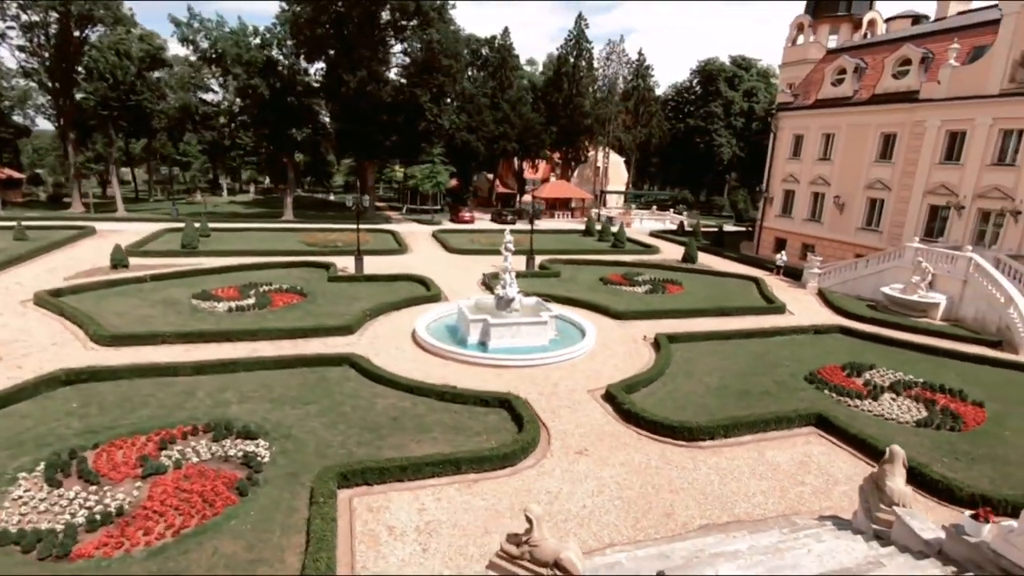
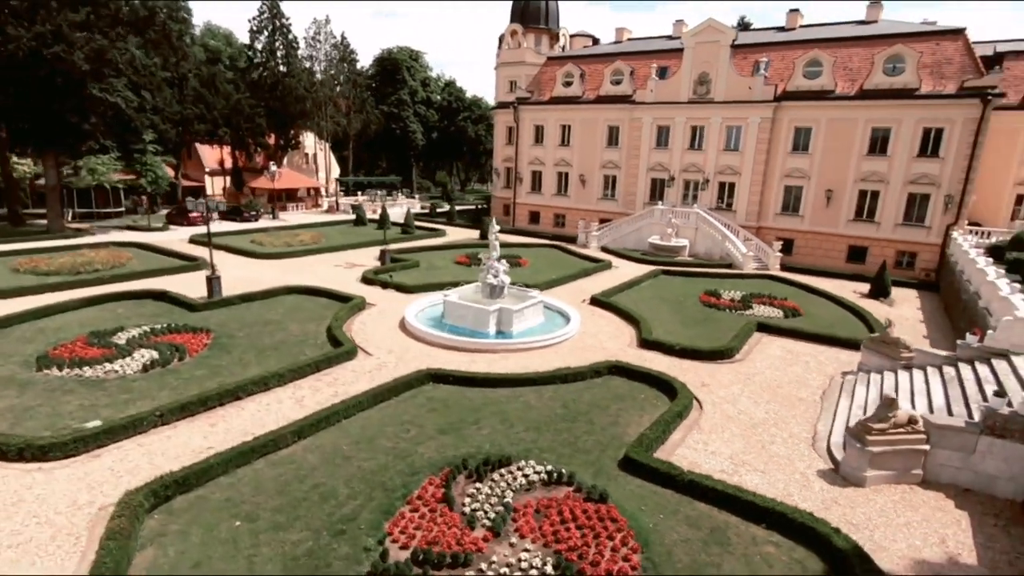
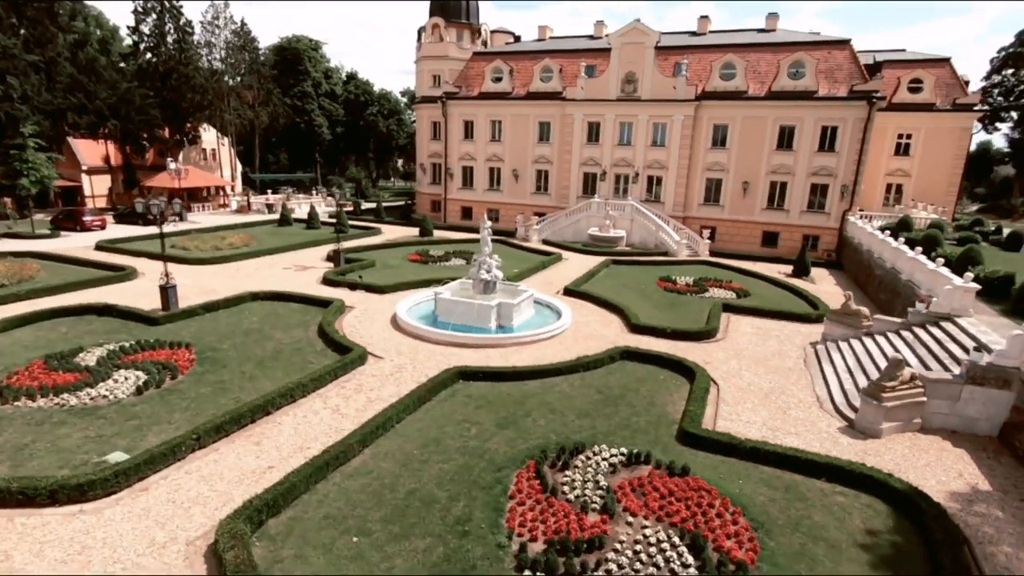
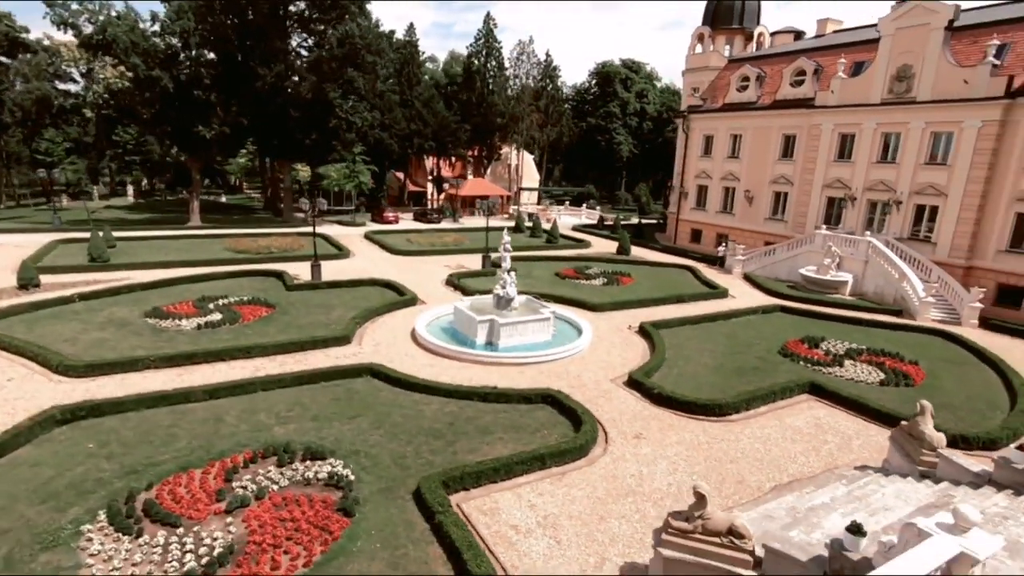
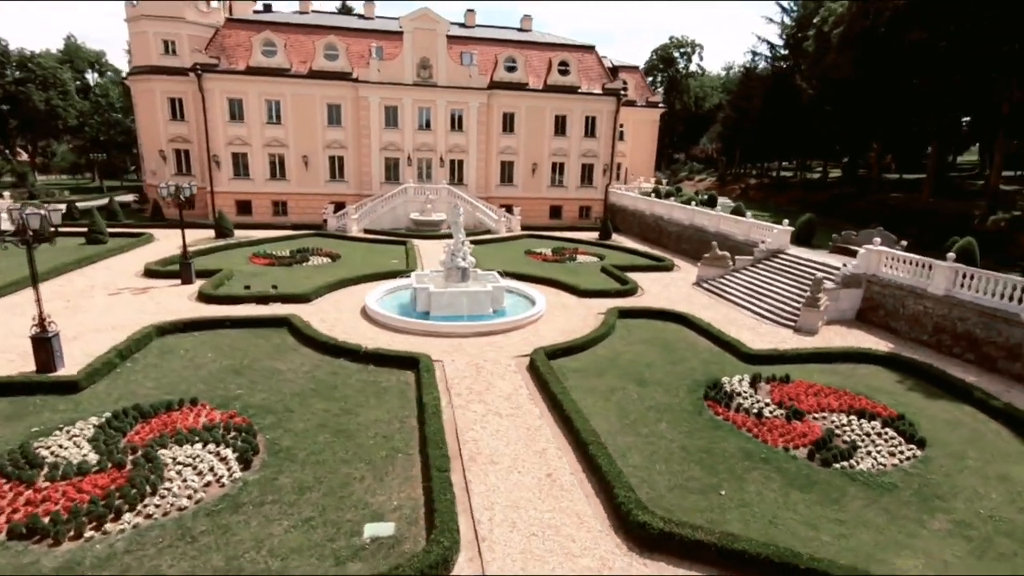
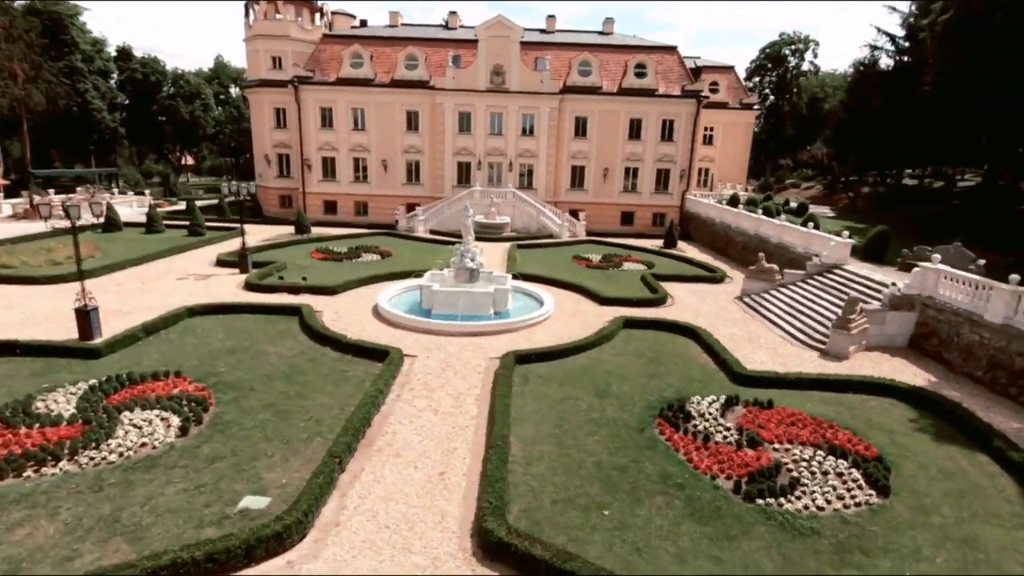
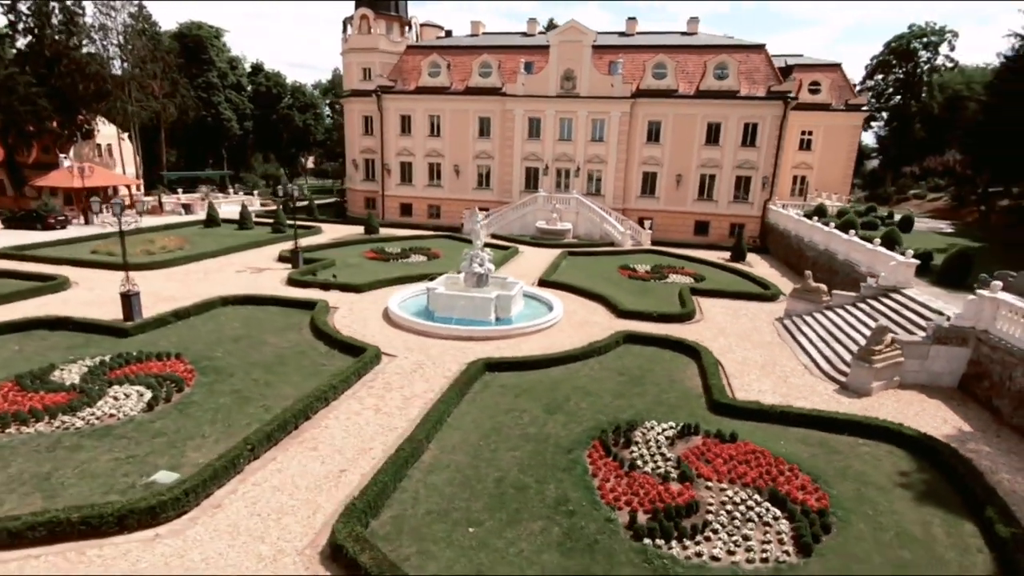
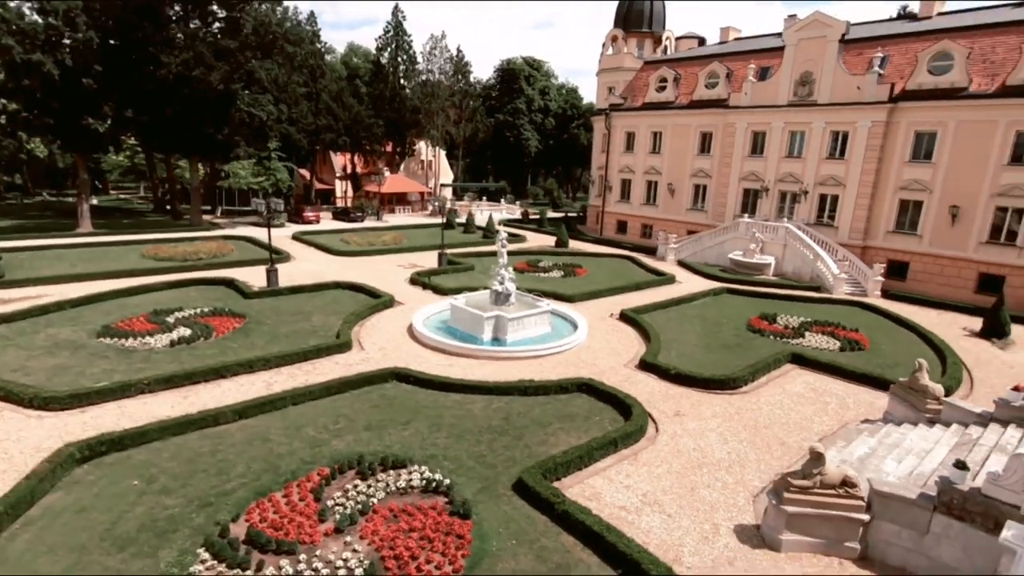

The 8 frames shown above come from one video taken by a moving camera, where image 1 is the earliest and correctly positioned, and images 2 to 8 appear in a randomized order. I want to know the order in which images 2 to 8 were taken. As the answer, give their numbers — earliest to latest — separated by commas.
4, 8, 2, 3, 7, 6, 5
